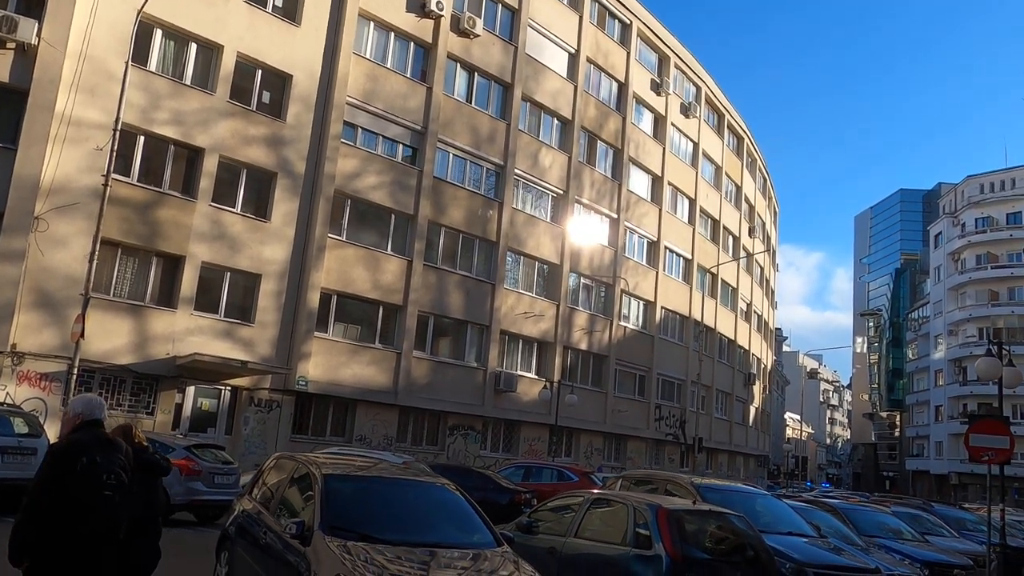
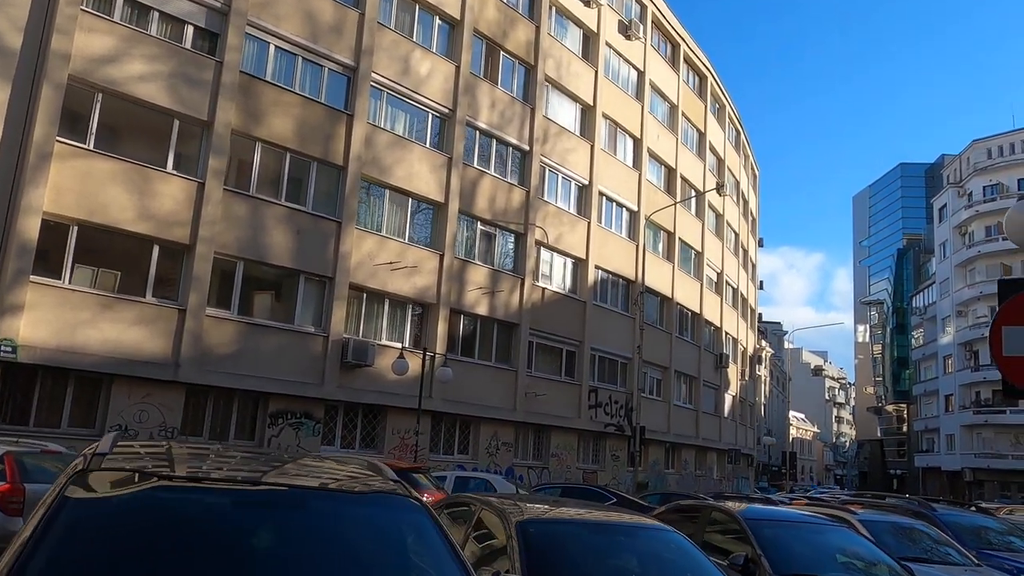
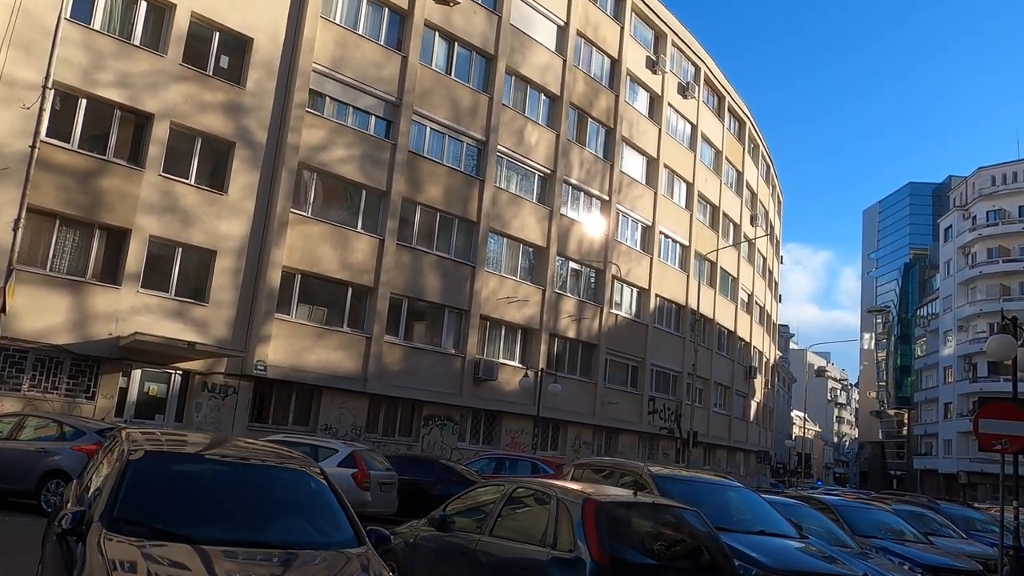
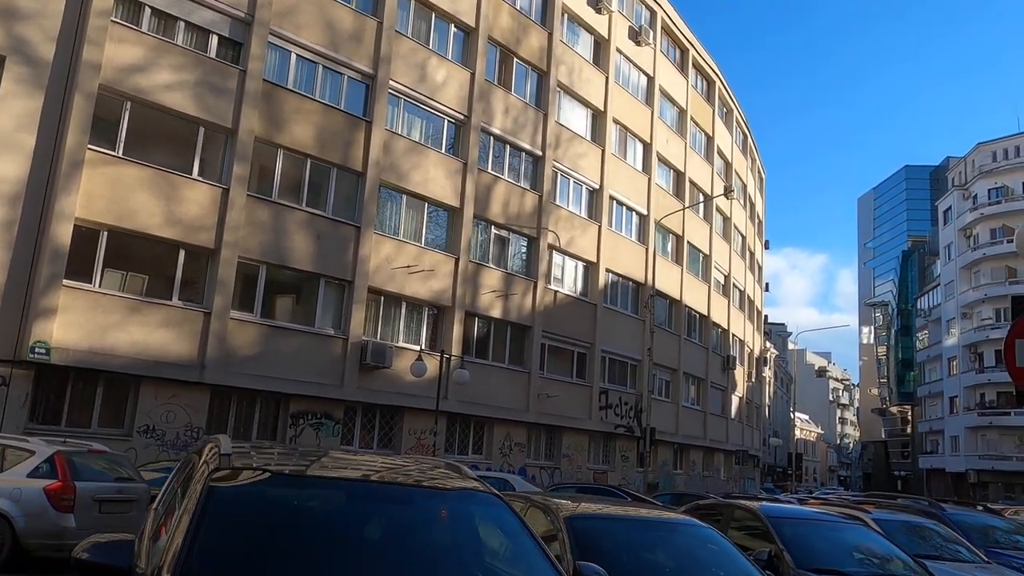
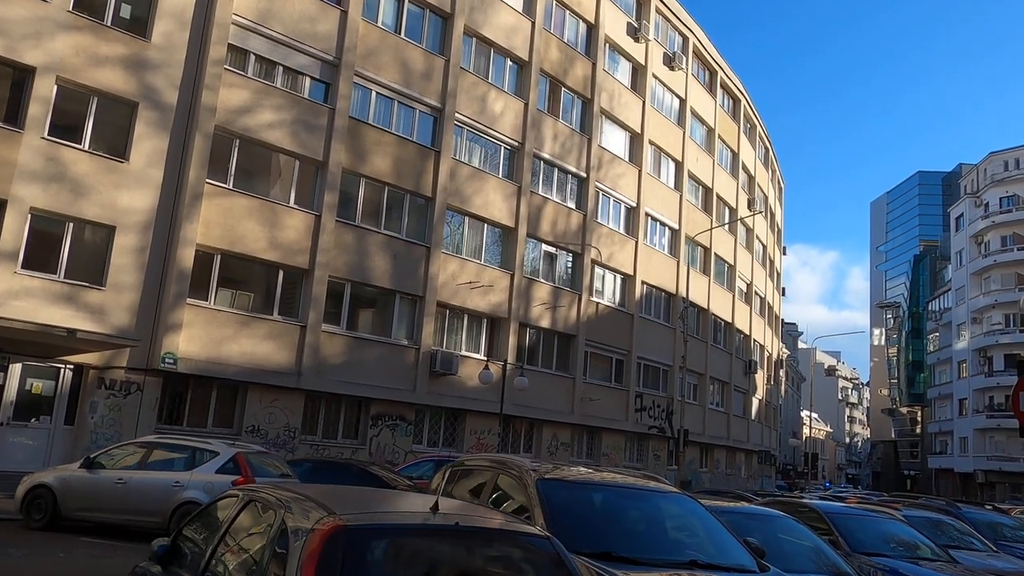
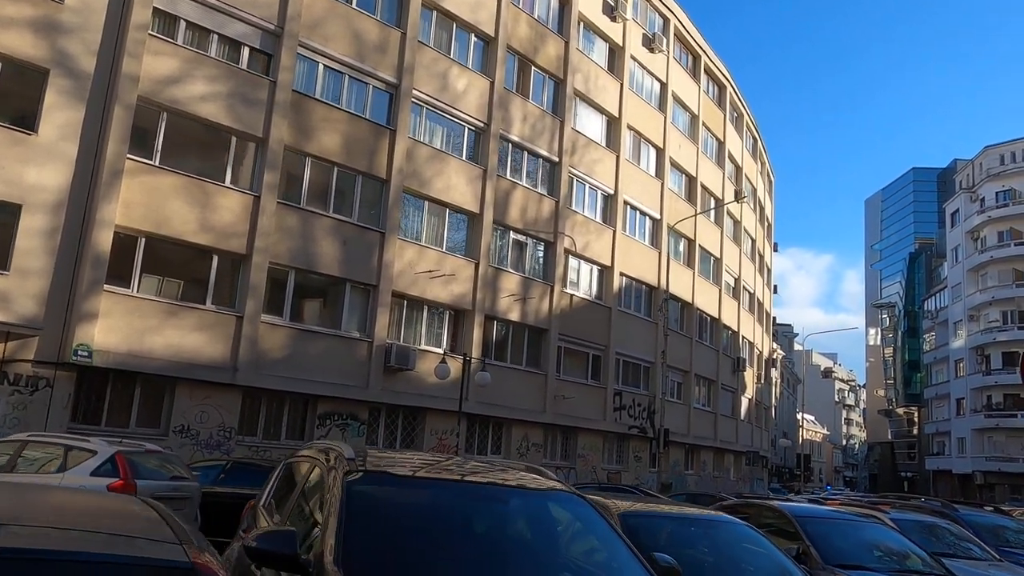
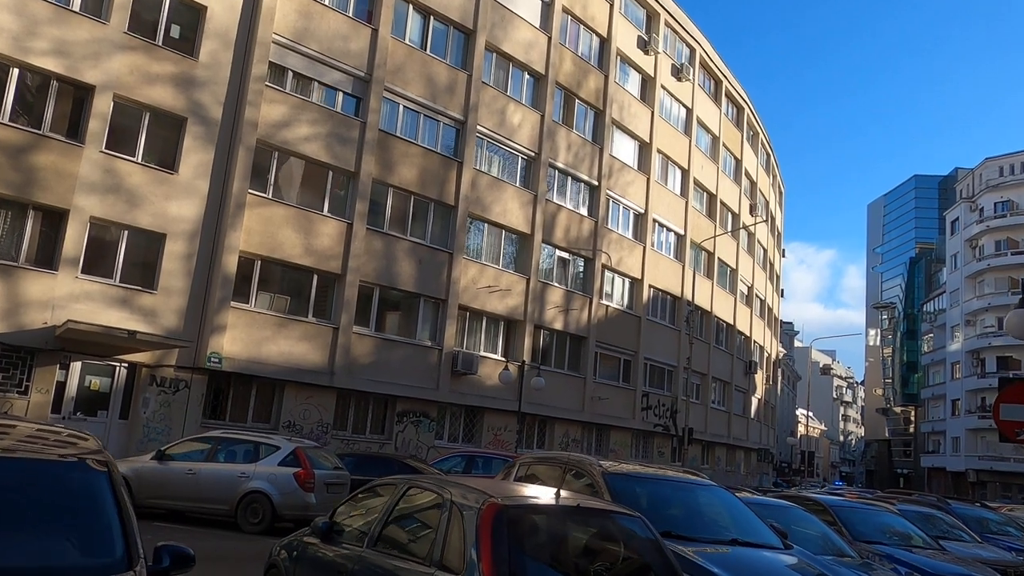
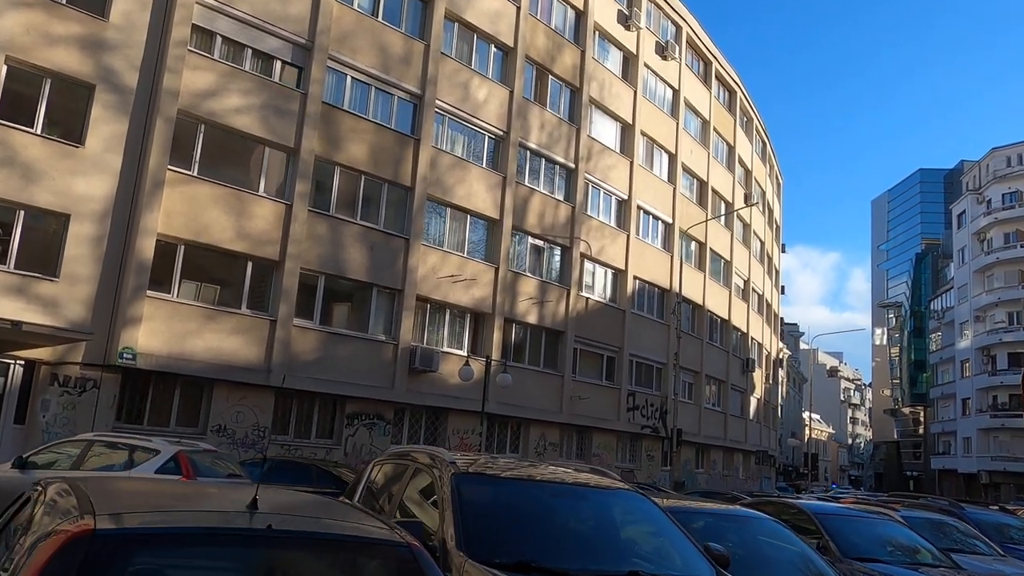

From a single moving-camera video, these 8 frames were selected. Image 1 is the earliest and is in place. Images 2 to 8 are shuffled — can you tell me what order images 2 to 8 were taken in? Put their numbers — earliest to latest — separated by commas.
3, 7, 5, 8, 6, 4, 2
